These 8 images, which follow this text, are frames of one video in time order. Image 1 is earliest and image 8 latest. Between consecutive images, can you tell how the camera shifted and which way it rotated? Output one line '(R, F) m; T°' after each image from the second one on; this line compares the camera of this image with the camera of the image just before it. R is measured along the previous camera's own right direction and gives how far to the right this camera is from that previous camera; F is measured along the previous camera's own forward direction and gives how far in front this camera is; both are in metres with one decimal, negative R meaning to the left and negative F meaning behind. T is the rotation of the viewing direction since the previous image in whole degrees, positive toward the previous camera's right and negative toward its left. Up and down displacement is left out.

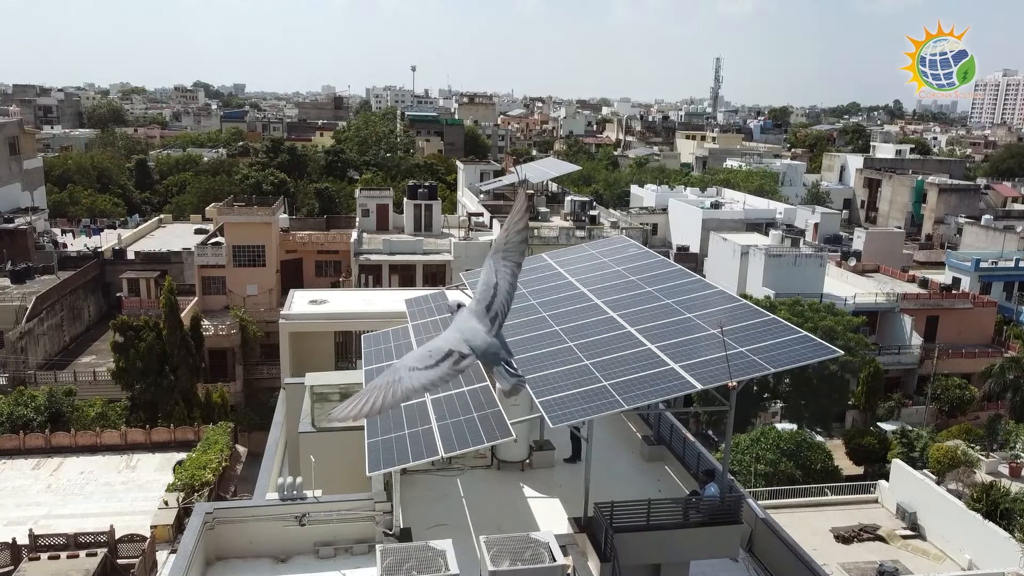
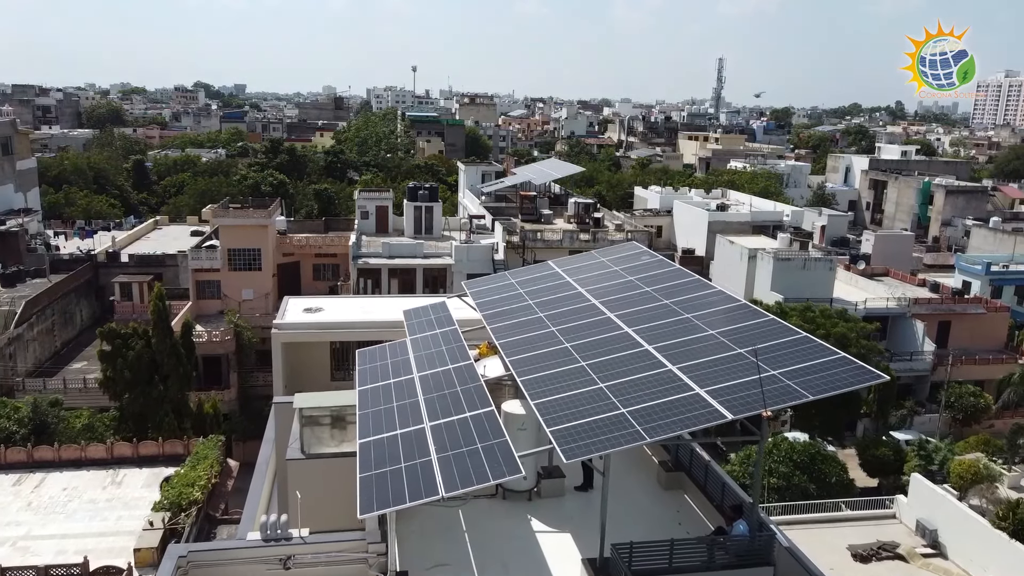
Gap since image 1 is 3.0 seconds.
(-0.1, +1.1) m; 0°
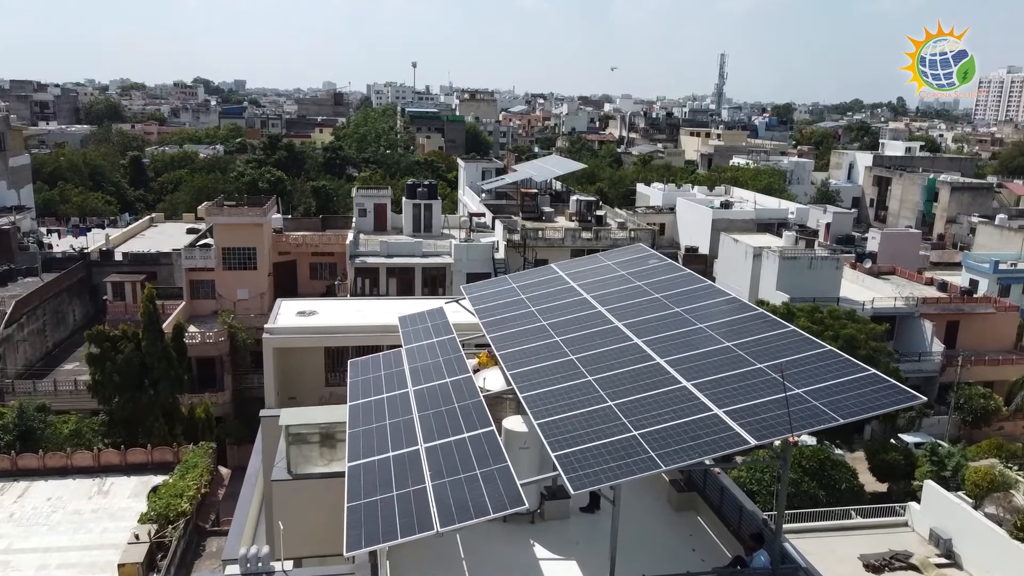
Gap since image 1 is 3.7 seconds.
(0.0, +0.8) m; 0°
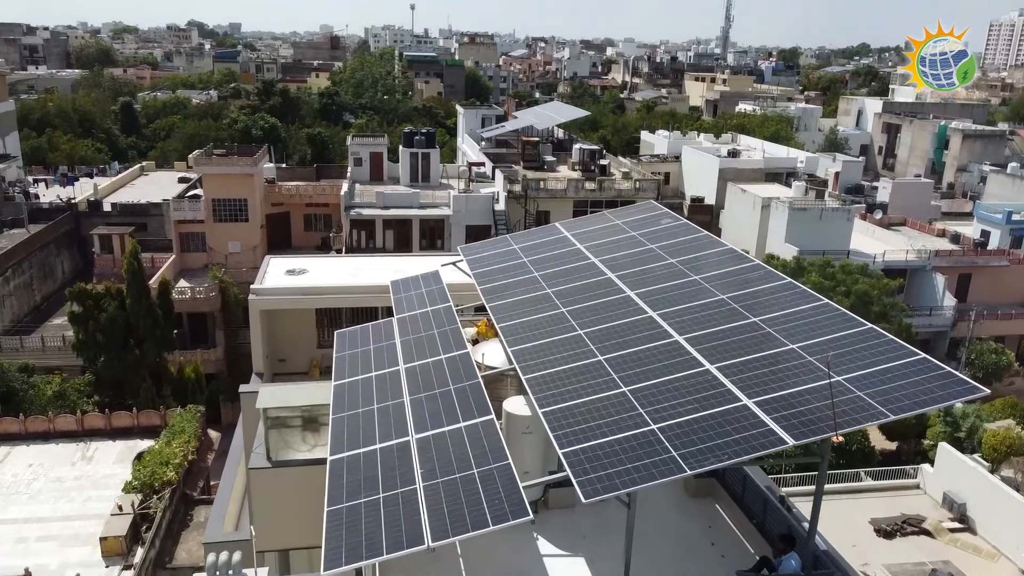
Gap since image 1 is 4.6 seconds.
(0.0, +1.2) m; 0°
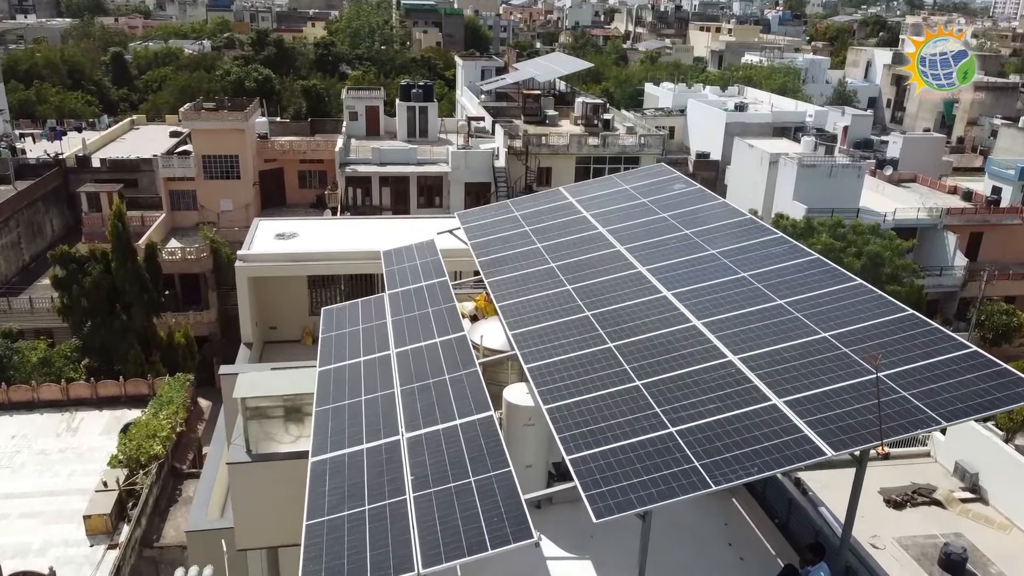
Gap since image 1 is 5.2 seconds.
(0.0, +1.0) m; 0°
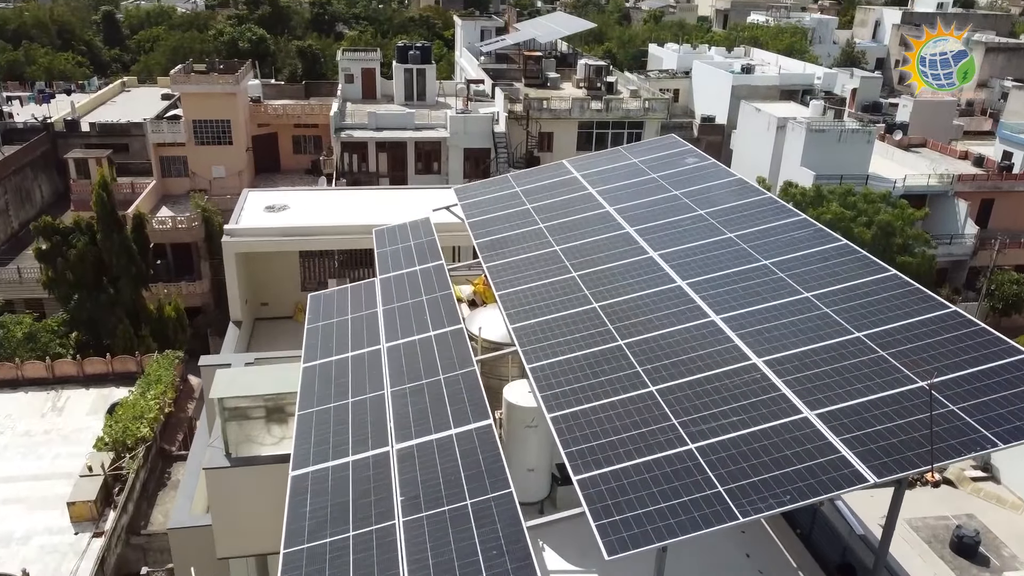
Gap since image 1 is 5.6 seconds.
(0.0, +0.8) m; 0°
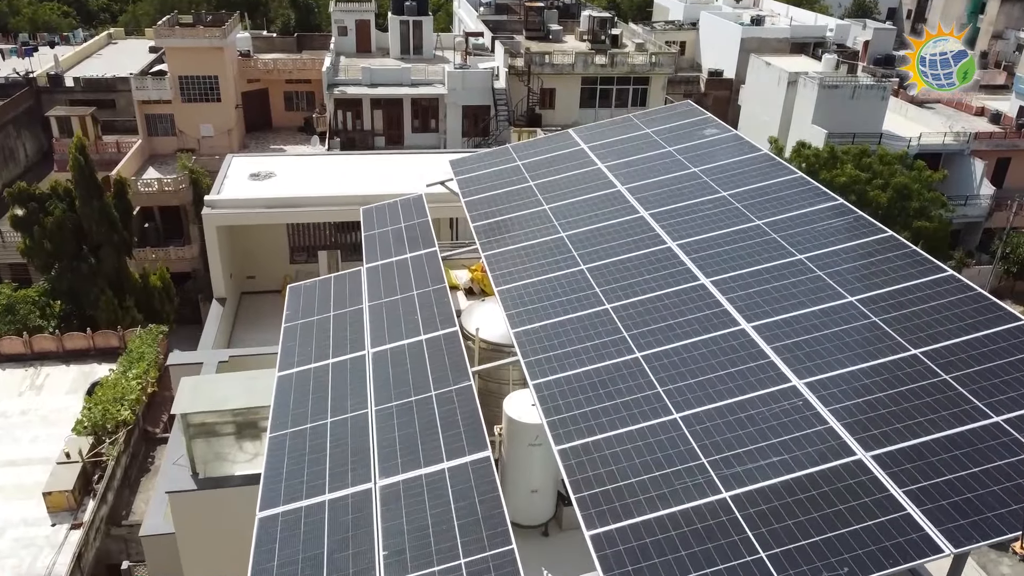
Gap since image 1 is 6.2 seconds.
(0.0, +1.1) m; 0°
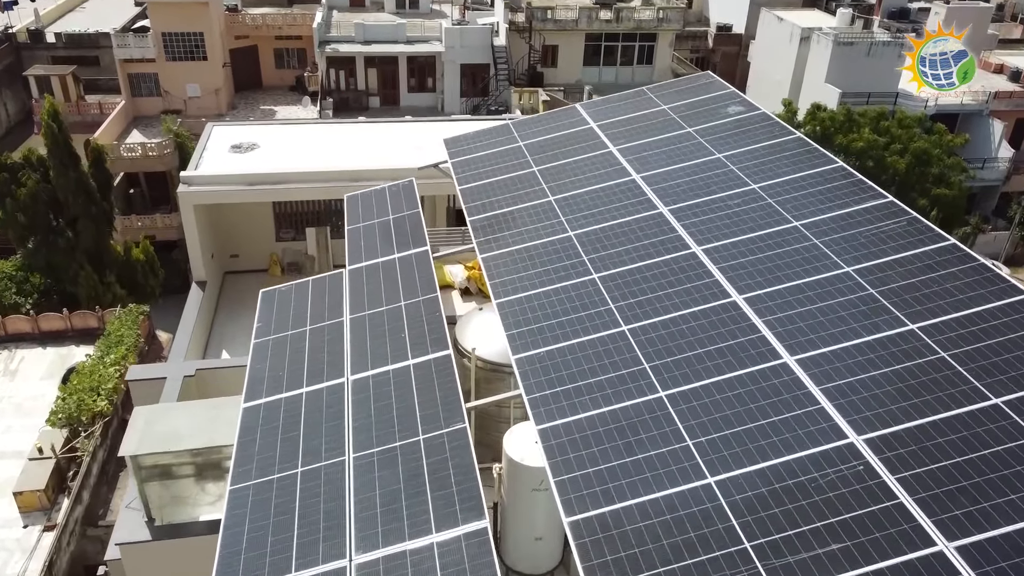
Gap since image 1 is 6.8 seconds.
(0.0, +1.1) m; 0°
